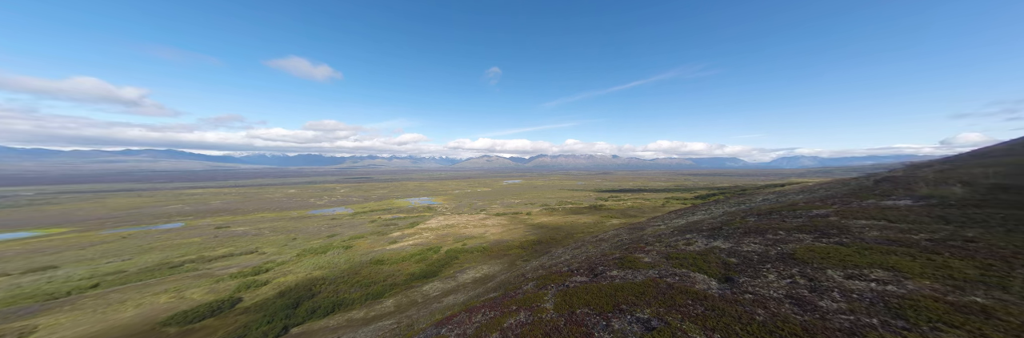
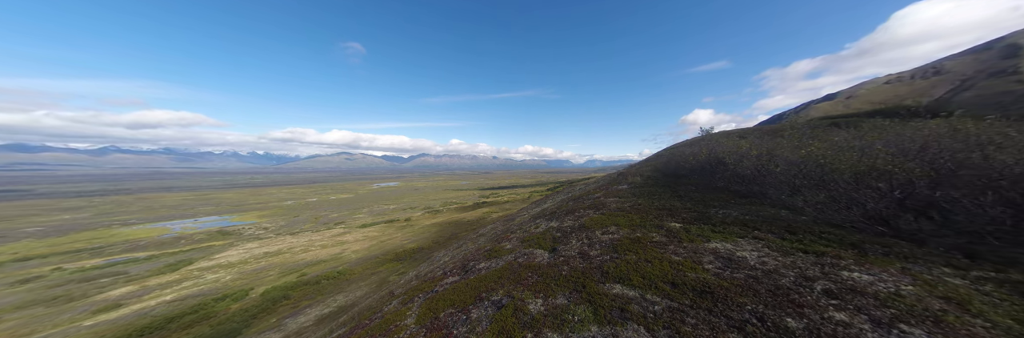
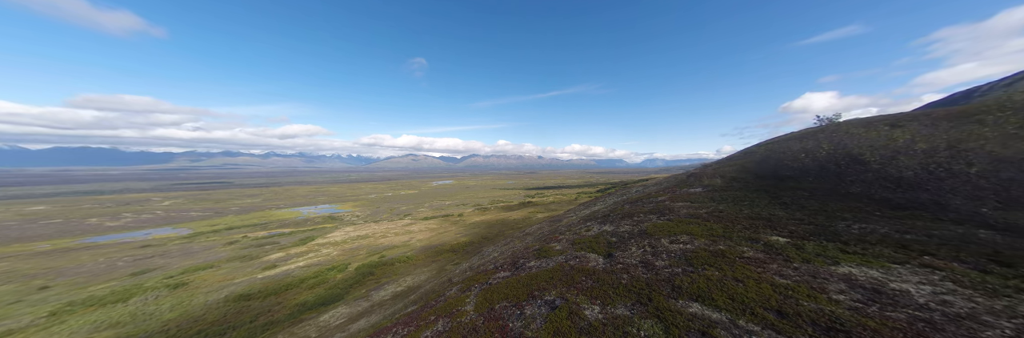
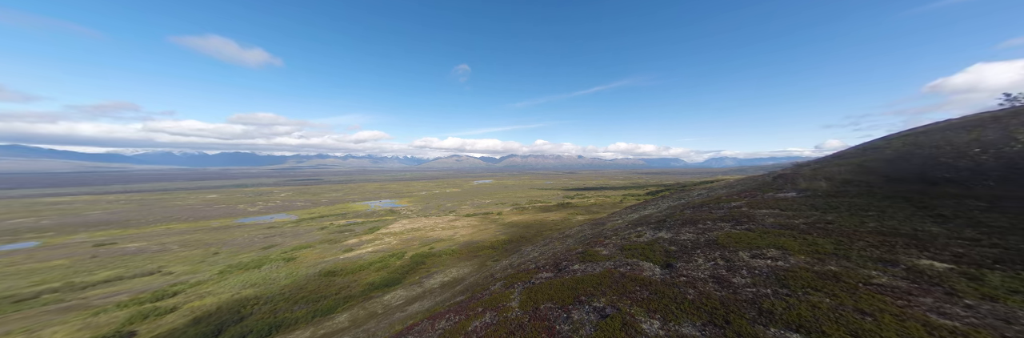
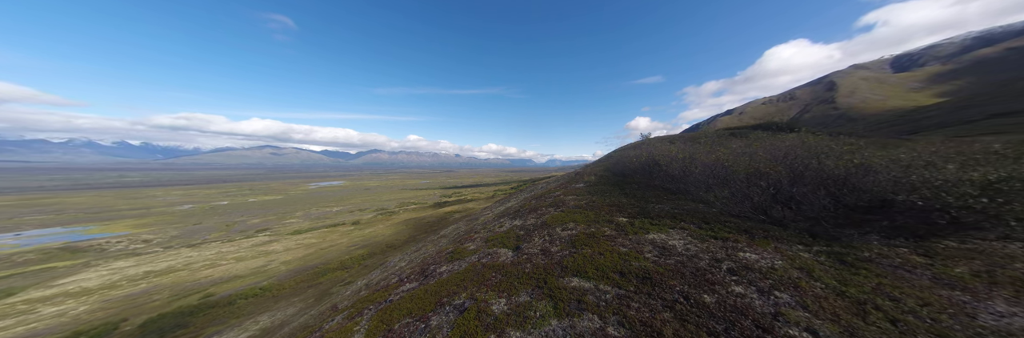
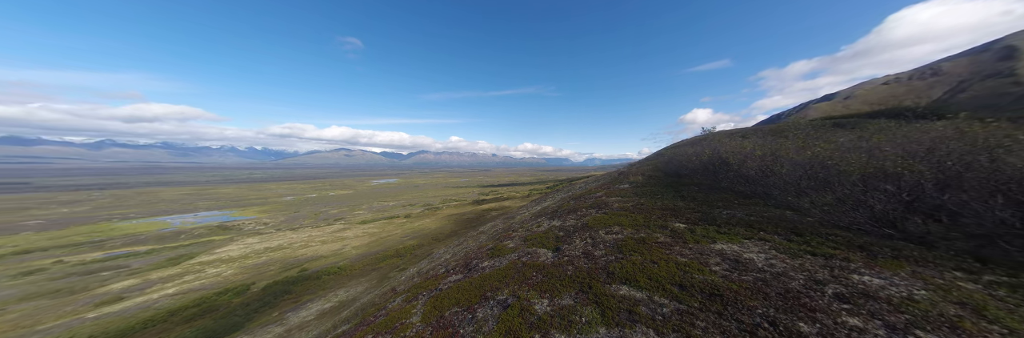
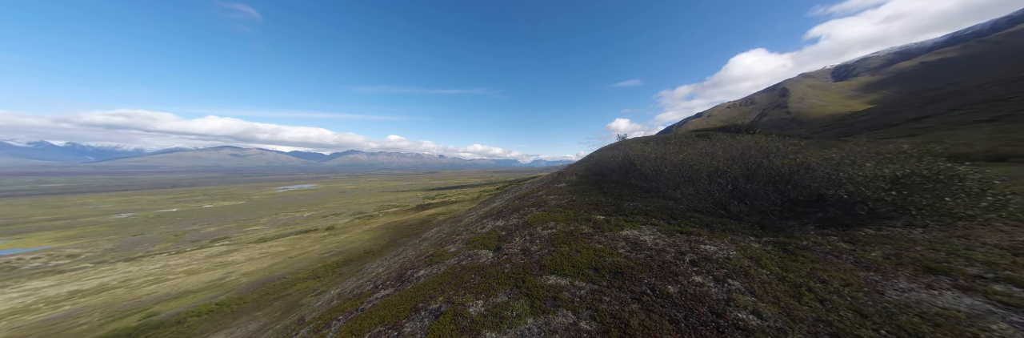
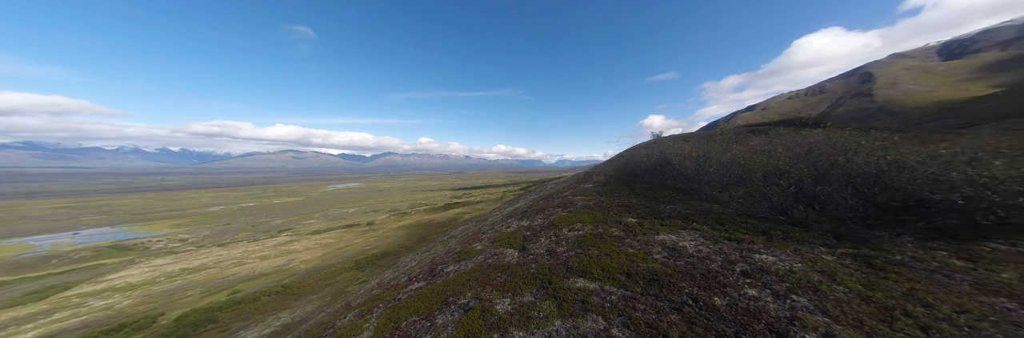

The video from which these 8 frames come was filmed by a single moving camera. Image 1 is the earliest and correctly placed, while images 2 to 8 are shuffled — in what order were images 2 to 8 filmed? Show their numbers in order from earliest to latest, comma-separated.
4, 3, 2, 8, 7, 5, 6
